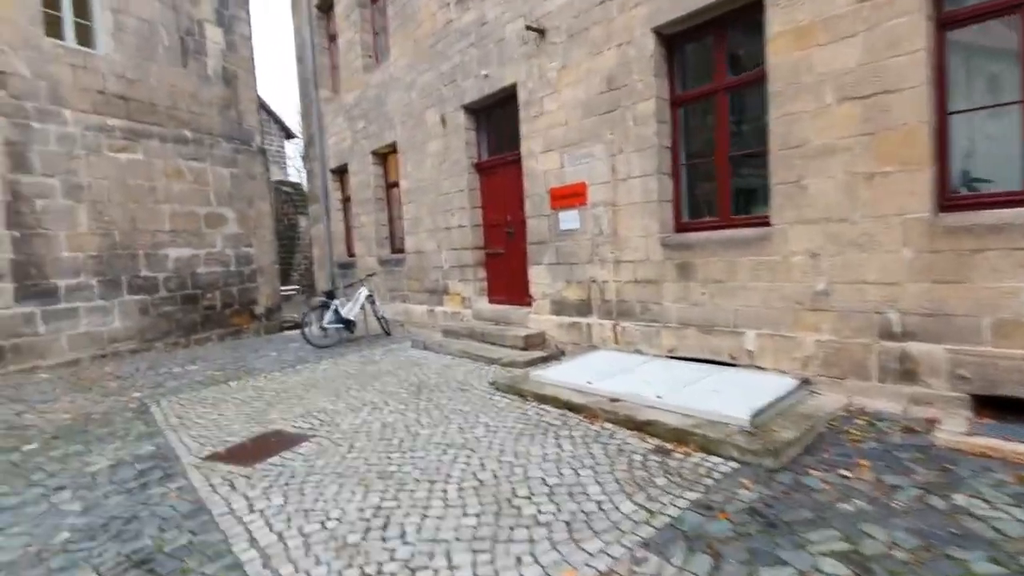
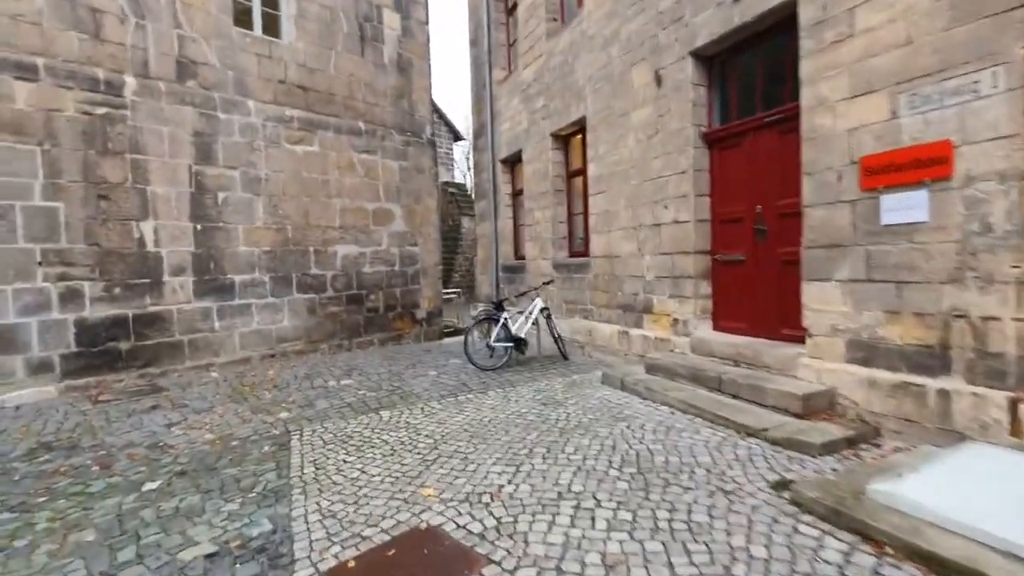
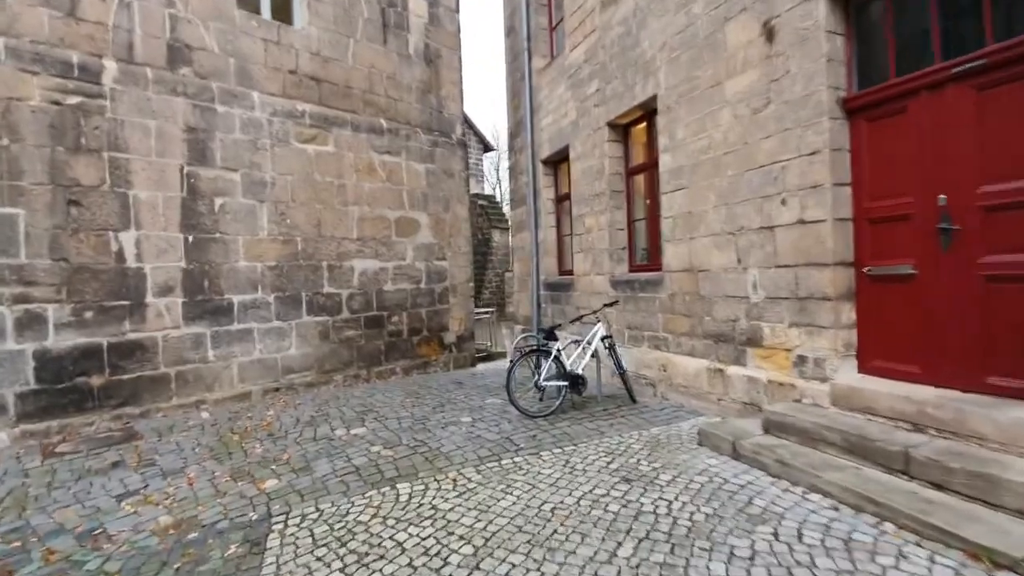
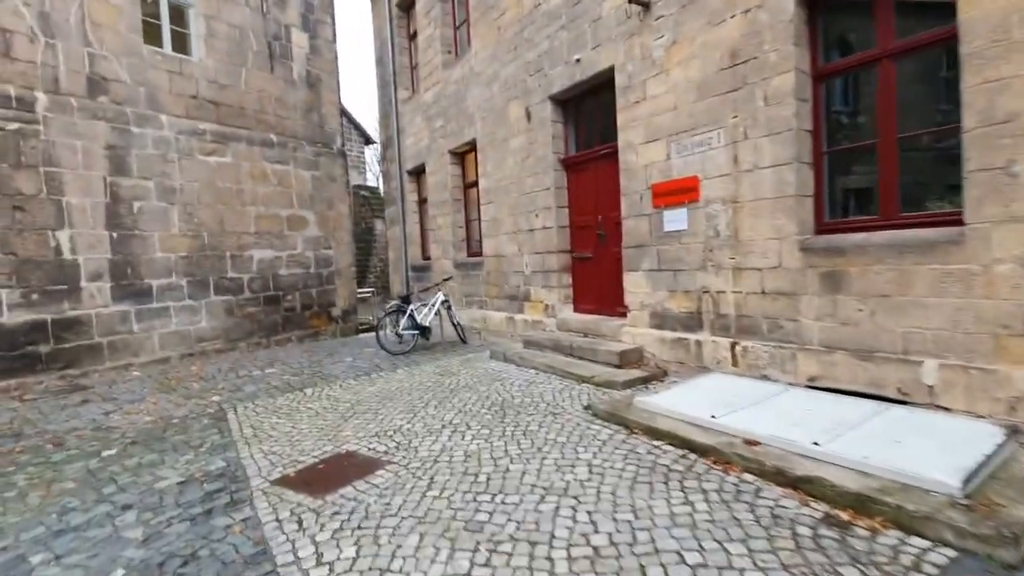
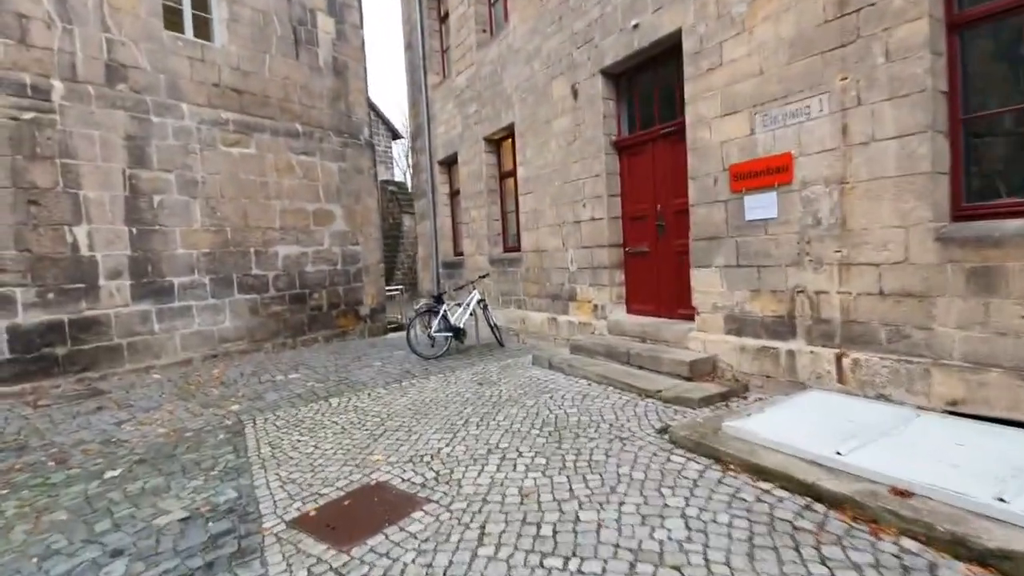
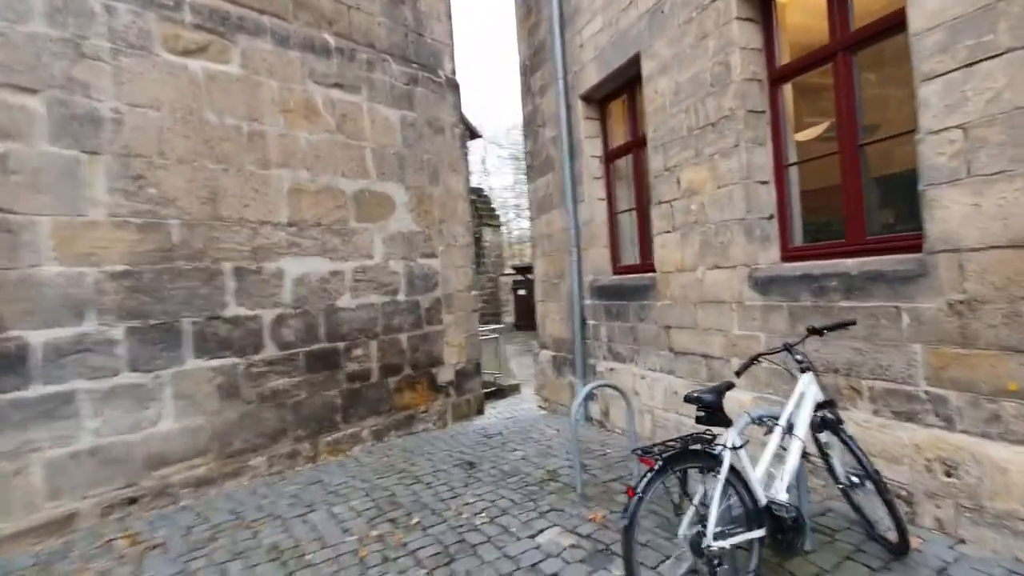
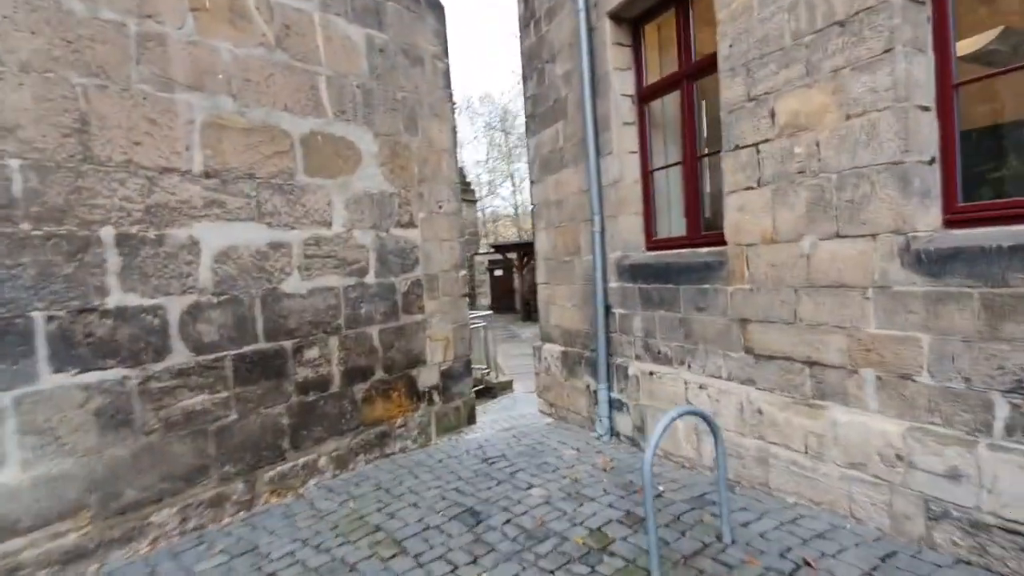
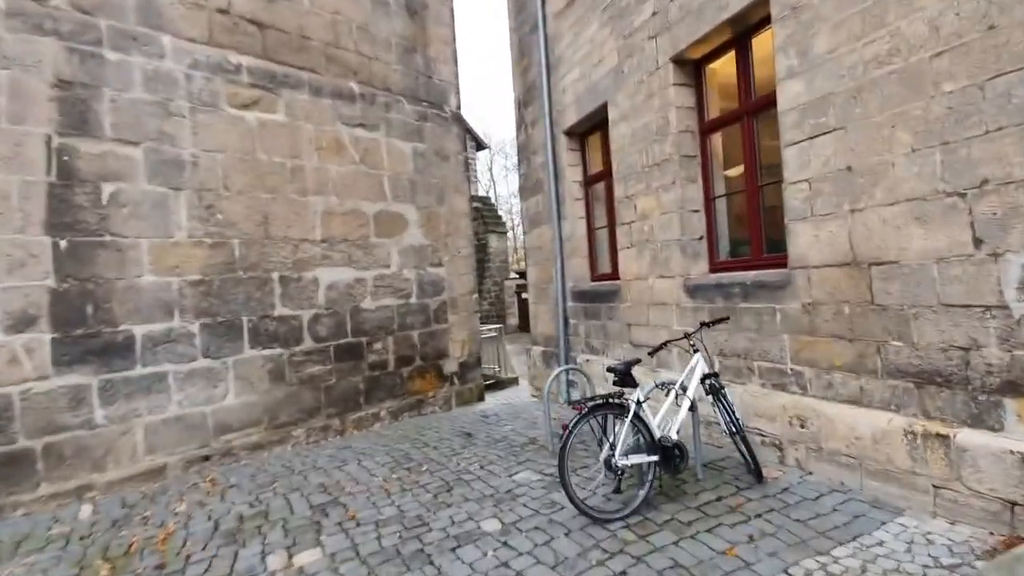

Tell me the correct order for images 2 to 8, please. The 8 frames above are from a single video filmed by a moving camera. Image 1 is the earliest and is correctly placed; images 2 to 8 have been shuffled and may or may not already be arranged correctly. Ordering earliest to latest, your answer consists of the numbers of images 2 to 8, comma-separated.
4, 5, 2, 3, 8, 6, 7
